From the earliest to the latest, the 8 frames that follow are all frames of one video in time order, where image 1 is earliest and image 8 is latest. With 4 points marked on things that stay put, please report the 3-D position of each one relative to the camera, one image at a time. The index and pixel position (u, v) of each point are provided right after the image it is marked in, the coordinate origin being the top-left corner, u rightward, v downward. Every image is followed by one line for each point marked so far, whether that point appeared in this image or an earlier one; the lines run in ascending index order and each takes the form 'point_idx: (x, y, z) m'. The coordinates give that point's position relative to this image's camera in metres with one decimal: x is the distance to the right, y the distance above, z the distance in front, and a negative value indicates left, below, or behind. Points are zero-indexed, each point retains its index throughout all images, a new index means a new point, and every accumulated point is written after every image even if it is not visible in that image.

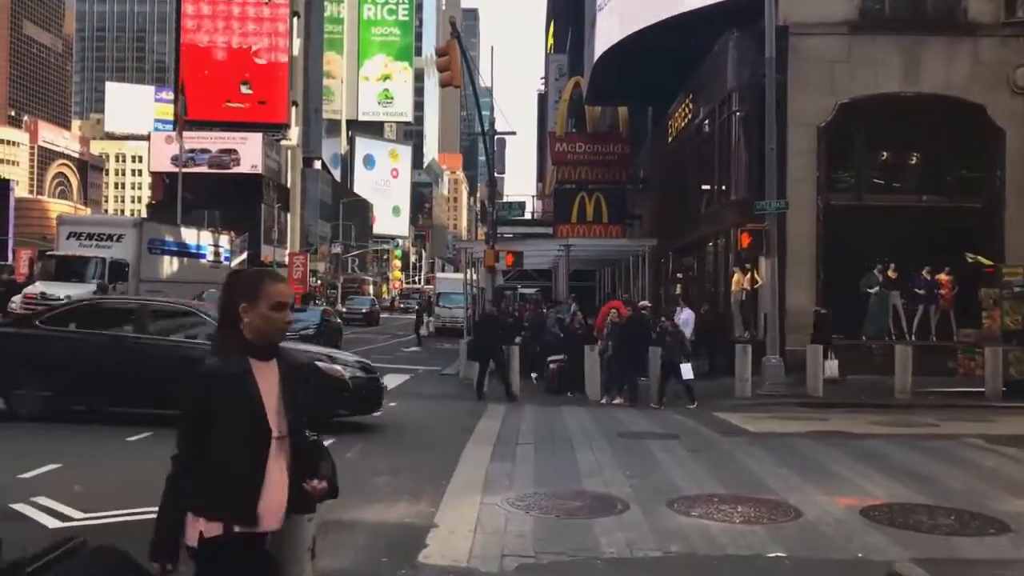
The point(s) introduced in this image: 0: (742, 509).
0: (+1.8, -1.7, +7.5) m
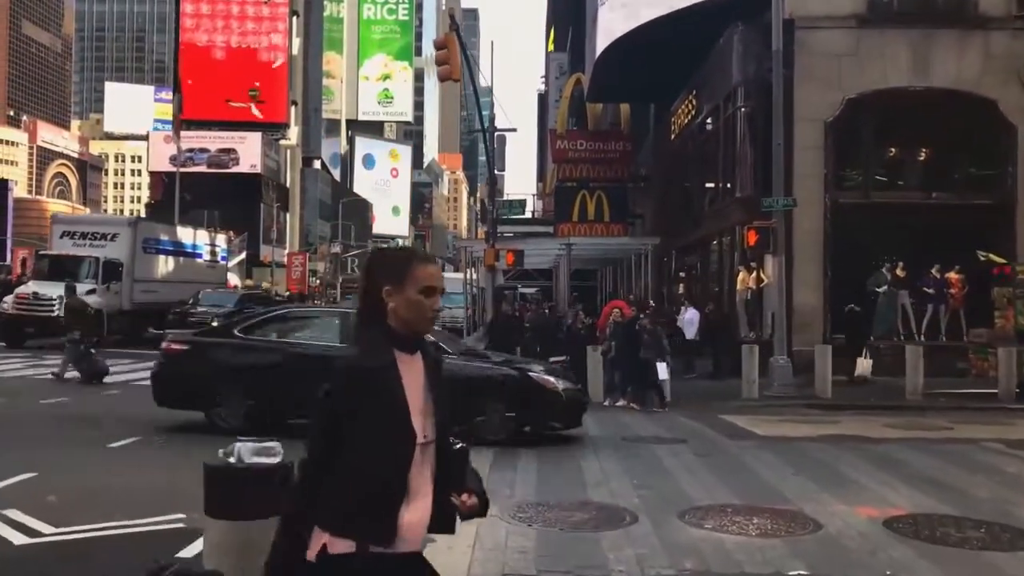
0: (+1.8, -1.7, +7.1) m
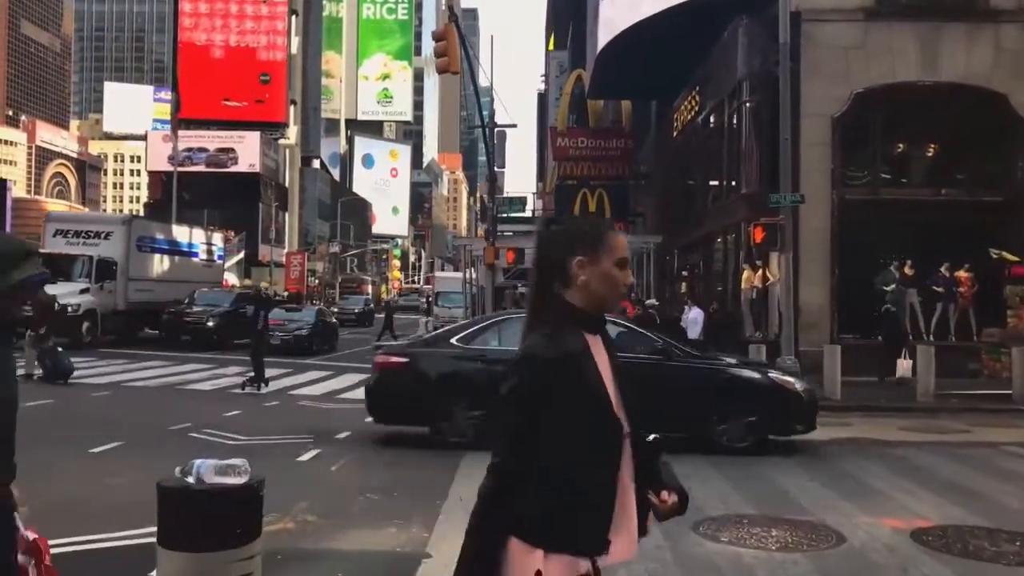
0: (+1.8, -1.7, +6.6) m
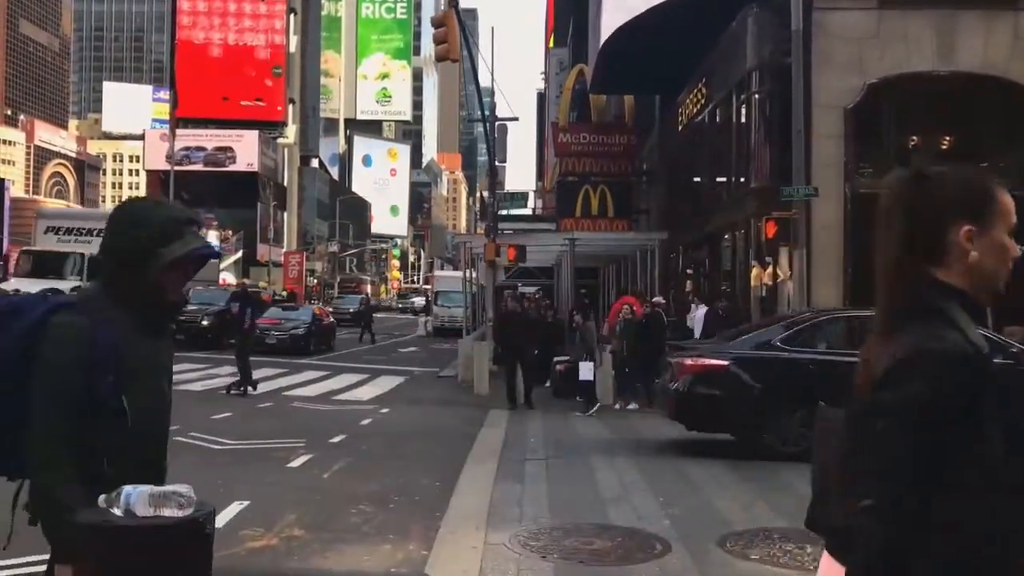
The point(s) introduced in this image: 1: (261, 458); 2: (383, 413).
0: (+1.8, -1.6, +6.0) m
1: (-2.4, -1.6, +9.5) m
2: (-1.8, -1.8, +14.0) m
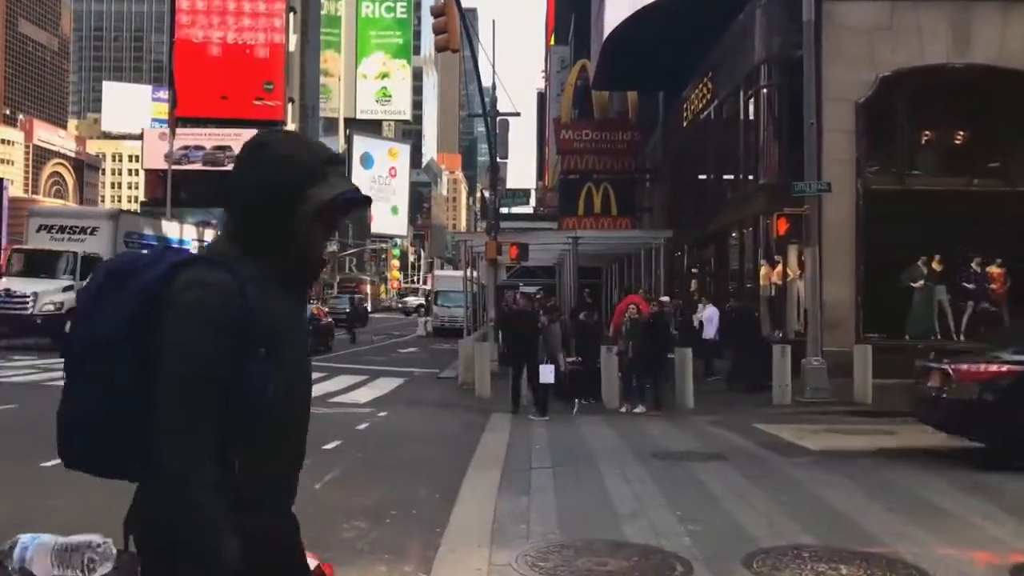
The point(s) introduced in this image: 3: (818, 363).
0: (+1.9, -1.6, +5.5) m
1: (-2.4, -1.6, +8.9) m
2: (-1.8, -1.8, +13.5) m
3: (+4.8, -1.2, +15.5) m
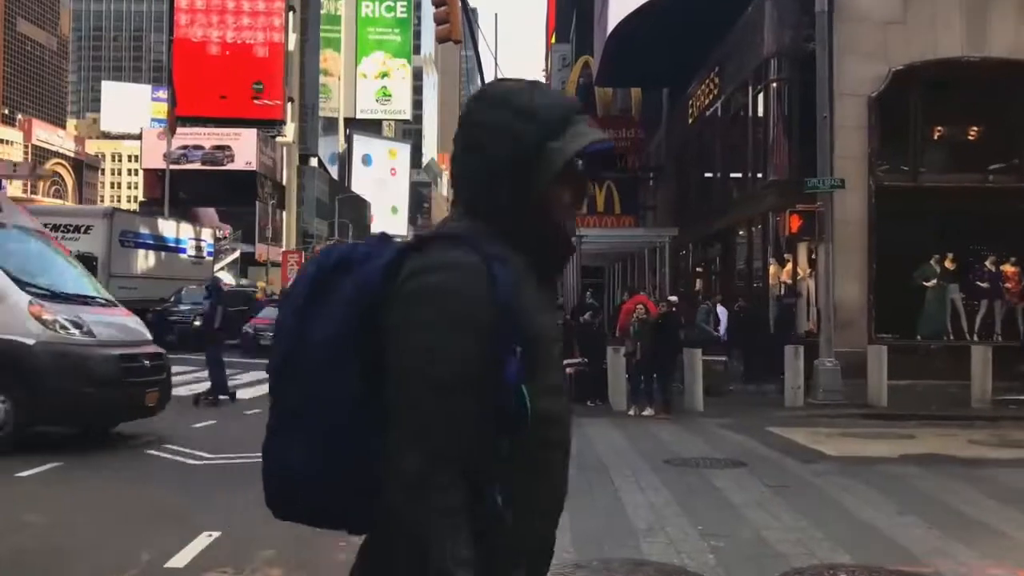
0: (+1.9, -1.6, +5.0) m
1: (-2.3, -1.6, +8.4) m
2: (-1.8, -1.7, +13.0) m
3: (+4.9, -1.2, +15.0) m
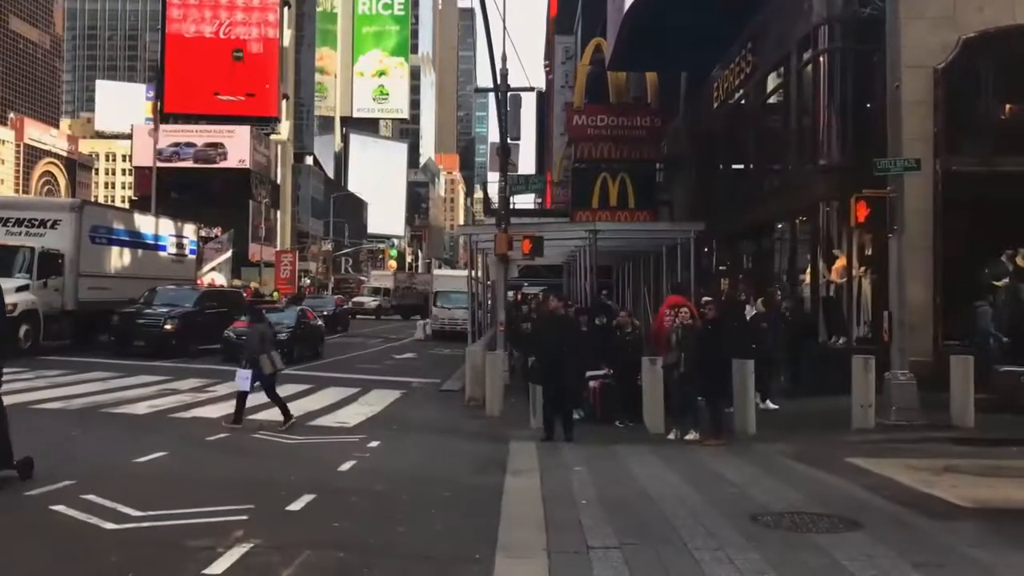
0: (+2.2, -1.6, +2.7) m
1: (-2.1, -1.6, +6.1) m
2: (-1.5, -1.7, +10.6) m
3: (+5.1, -1.2, +12.7) m
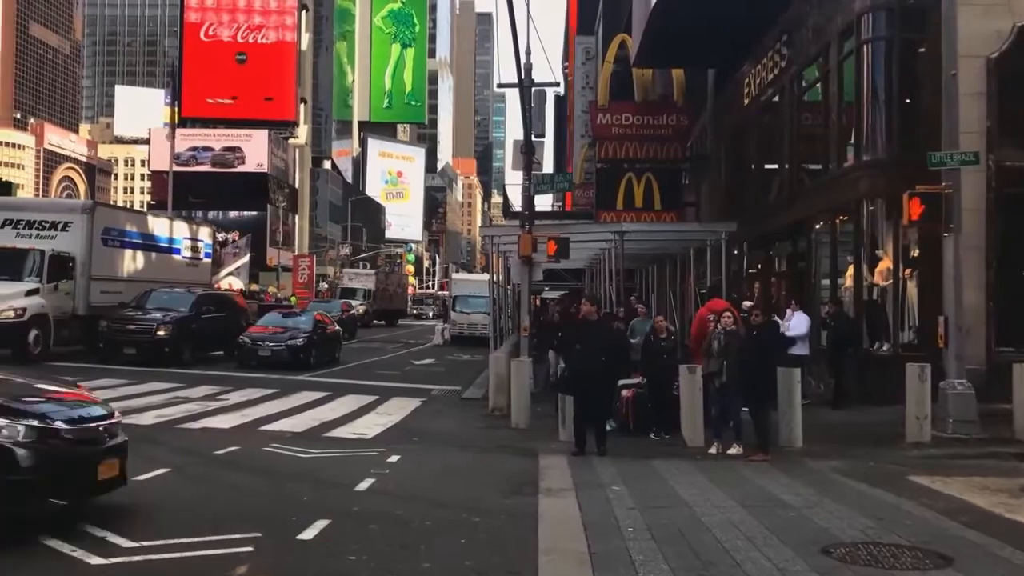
0: (+2.4, -1.5, +1.8) m
1: (-1.9, -1.6, +5.3) m
2: (-1.2, -1.8, +9.8) m
3: (+5.5, -1.2, +11.8) m
